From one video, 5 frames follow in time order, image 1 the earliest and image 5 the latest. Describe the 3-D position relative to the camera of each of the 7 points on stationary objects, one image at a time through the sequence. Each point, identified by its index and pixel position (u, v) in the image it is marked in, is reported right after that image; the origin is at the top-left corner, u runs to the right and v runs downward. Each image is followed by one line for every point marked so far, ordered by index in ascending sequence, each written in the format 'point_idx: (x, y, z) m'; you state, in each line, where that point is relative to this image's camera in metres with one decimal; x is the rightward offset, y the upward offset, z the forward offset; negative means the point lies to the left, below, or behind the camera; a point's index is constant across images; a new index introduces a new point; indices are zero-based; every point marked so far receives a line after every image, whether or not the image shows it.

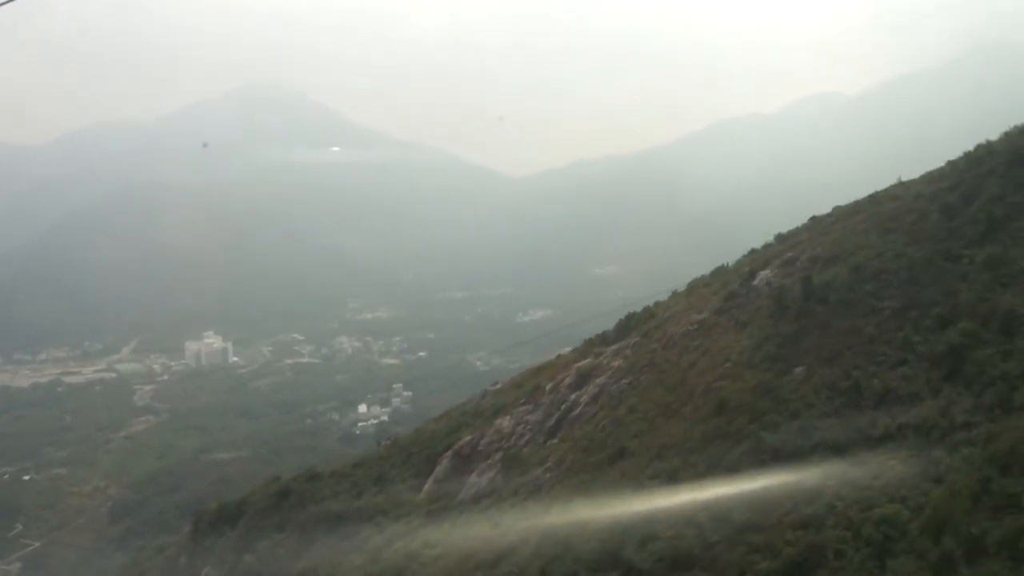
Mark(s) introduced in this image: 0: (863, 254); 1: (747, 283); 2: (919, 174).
0: (+7.0, +0.7, +17.2) m
1: (+5.1, +0.1, +19.1) m
2: (+9.0, +2.4, +19.2) m
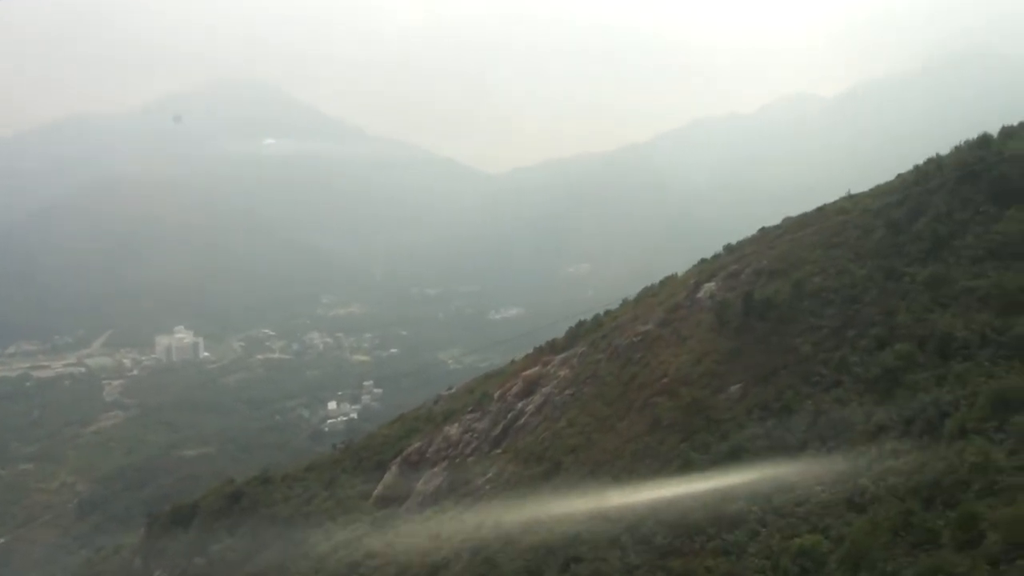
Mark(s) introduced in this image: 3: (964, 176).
0: (+5.7, +0.4, +16.8) m
1: (+3.9, -0.2, +18.7) m
2: (+7.7, +2.2, +18.7) m
3: (+8.6, +2.1, +16.4) m
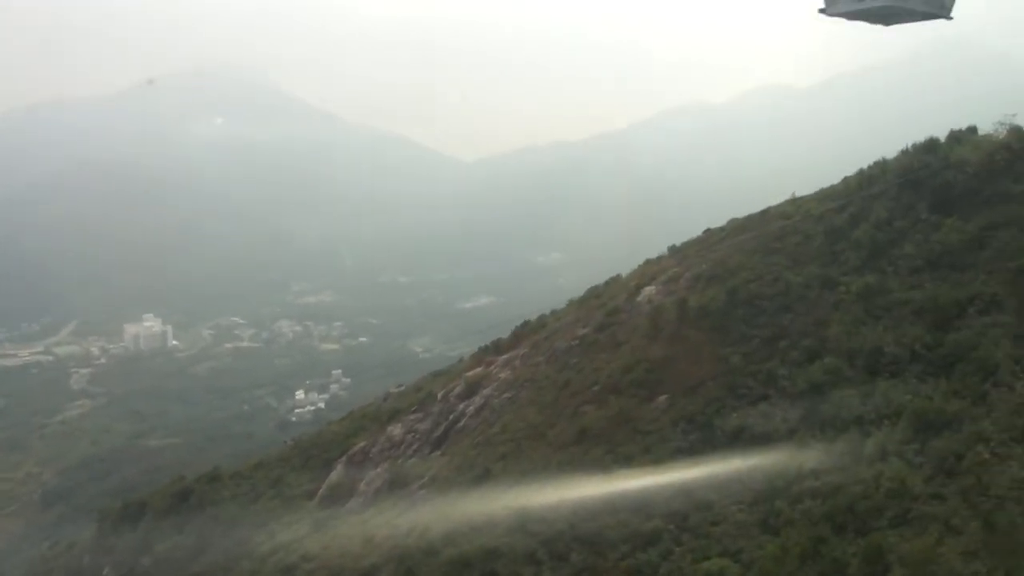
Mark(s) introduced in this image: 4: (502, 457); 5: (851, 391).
0: (+4.4, +0.3, +16.2) m
1: (+2.5, -0.2, +18.2) m
2: (+6.4, +2.1, +18.2) m
3: (+7.3, +2.0, +15.8) m
4: (-0.2, -3.3, +16.5) m
5: (+5.1, -1.5, +12.7) m
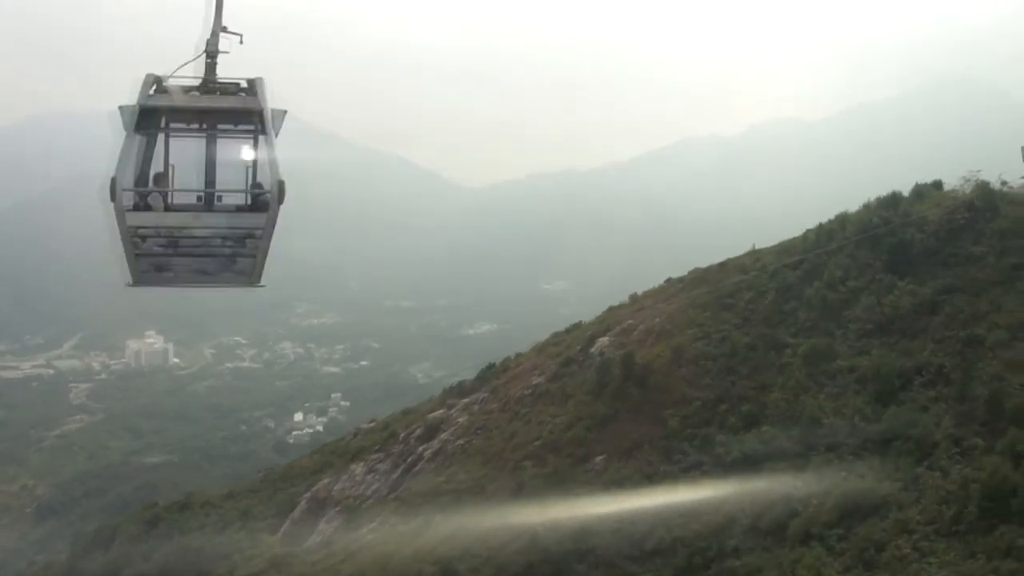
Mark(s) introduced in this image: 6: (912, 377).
0: (+3.4, -0.7, +15.6) m
1: (+1.6, -1.2, +17.7) m
2: (+5.5, +1.0, +17.5) m
3: (+6.3, +0.9, +15.1) m
4: (-1.3, -4.1, +16.0) m
5: (+3.8, -2.5, +12.0) m
6: (+5.7, -1.3, +12.2) m
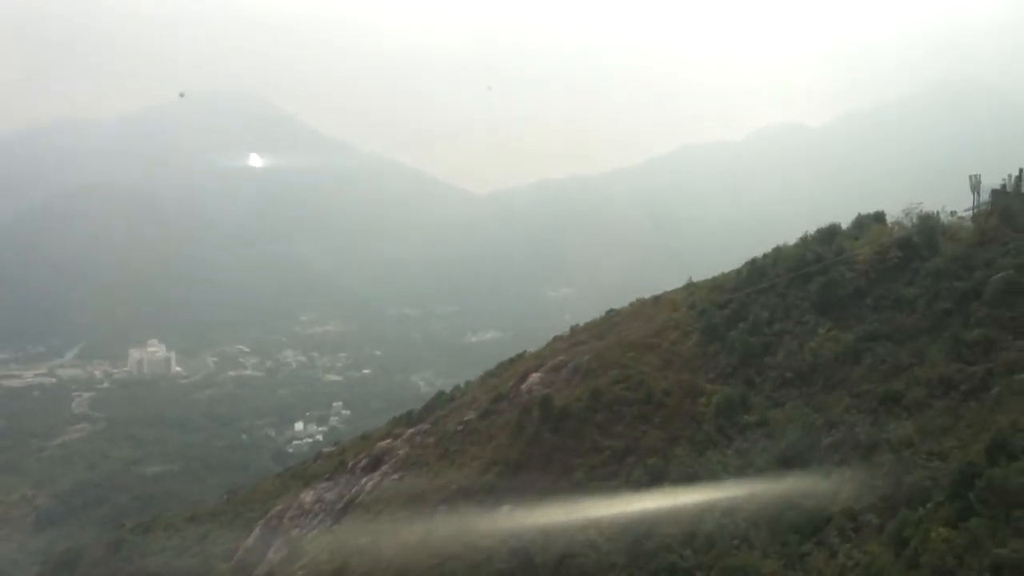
0: (+1.9, -1.4, +14.8) m
1: (+0.3, -1.8, +16.9) m
2: (+4.2, +0.3, +16.5) m
3: (+4.8, +0.2, +14.0) m
4: (-2.7, -4.8, +15.5) m
5: (+2.2, -3.2, +11.2) m
6: (+4.1, -1.9, +11.2) m
